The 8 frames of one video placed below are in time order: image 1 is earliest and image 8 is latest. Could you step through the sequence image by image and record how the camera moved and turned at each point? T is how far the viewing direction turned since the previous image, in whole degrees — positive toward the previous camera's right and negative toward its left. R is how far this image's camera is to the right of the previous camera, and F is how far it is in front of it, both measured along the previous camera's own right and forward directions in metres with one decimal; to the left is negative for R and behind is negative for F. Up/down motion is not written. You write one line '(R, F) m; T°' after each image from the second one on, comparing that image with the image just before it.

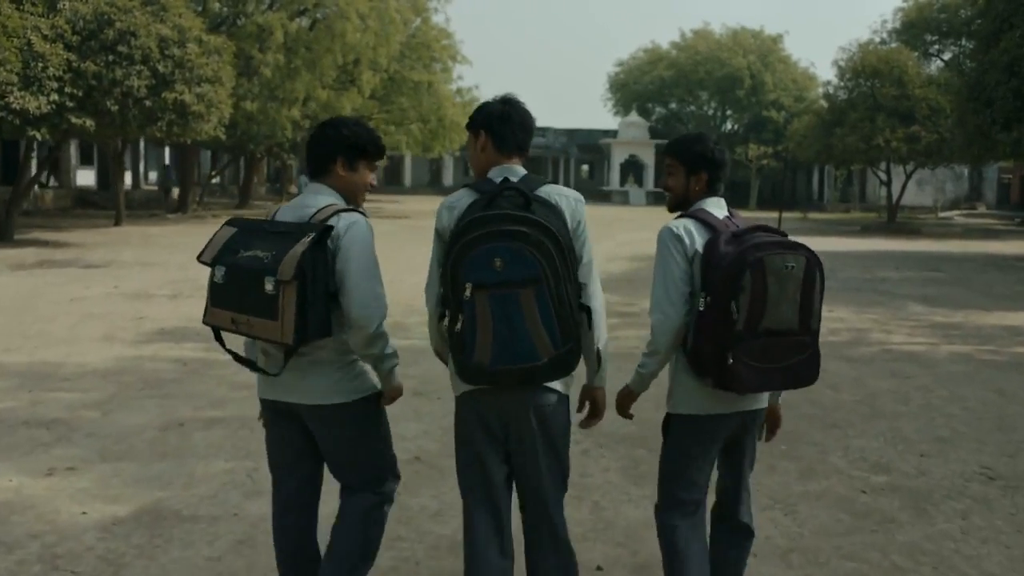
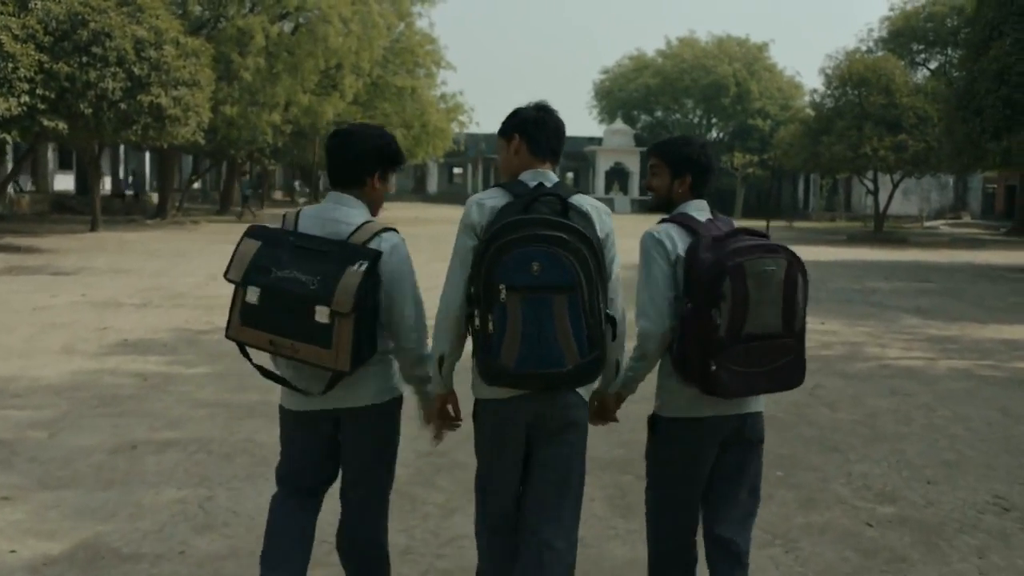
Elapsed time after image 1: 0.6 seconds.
(0.0, +0.5) m; +1°
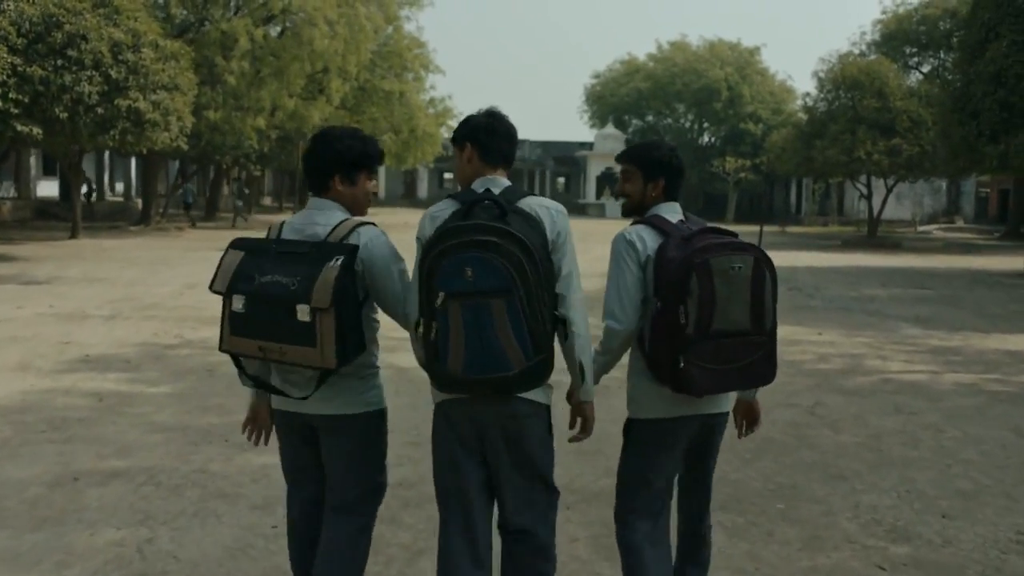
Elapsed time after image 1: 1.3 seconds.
(+0.1, +0.5) m; 0°
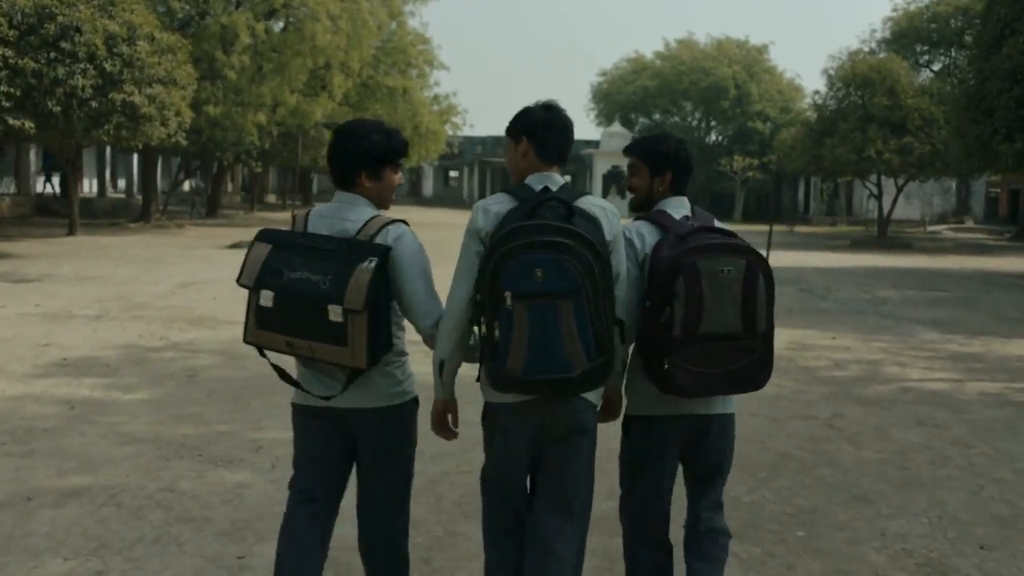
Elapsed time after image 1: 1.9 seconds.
(0.0, +0.5) m; 0°
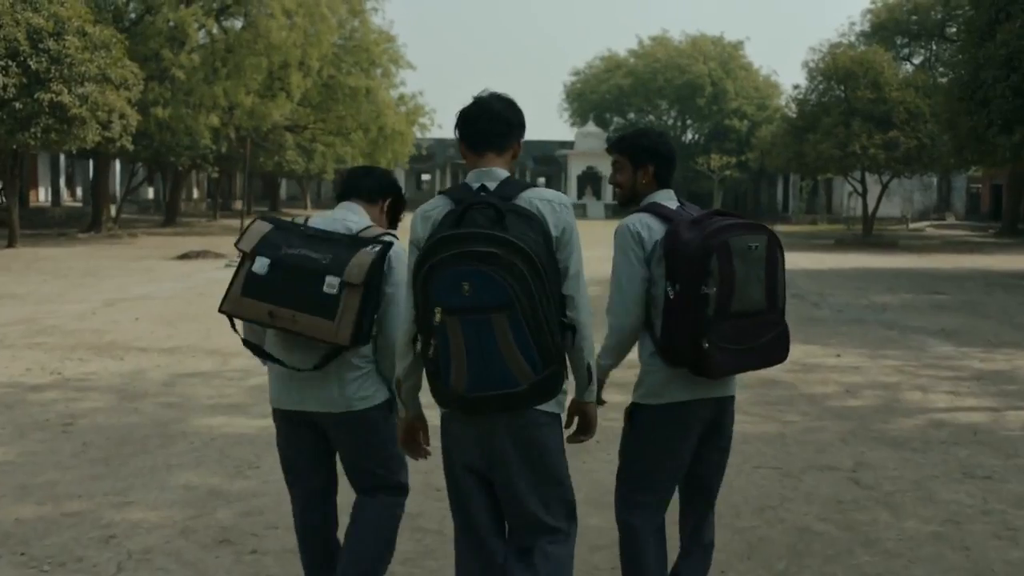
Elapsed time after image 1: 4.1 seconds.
(+0.2, +1.6) m; +1°
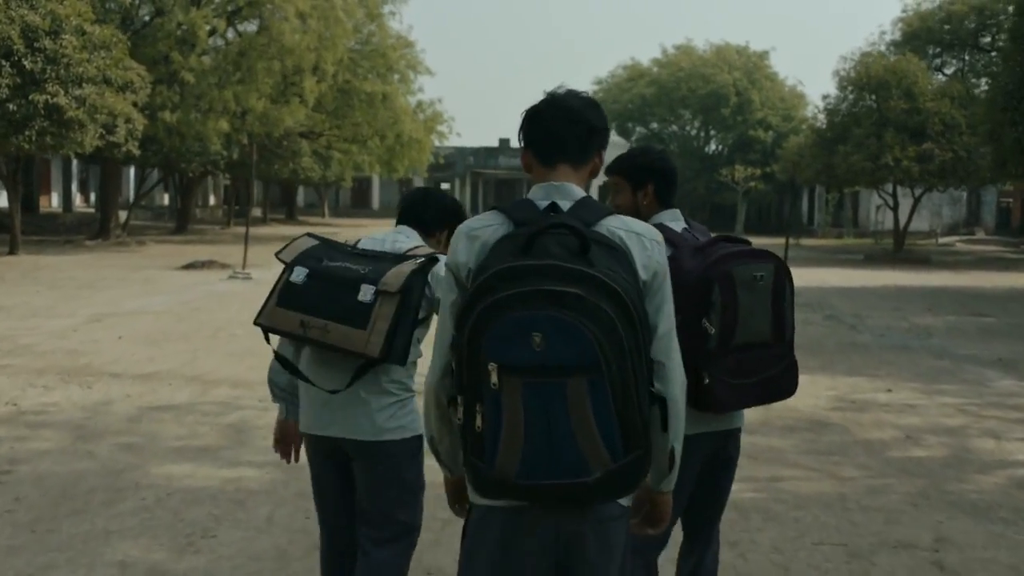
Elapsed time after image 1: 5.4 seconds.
(0.0, +1.1) m; -1°
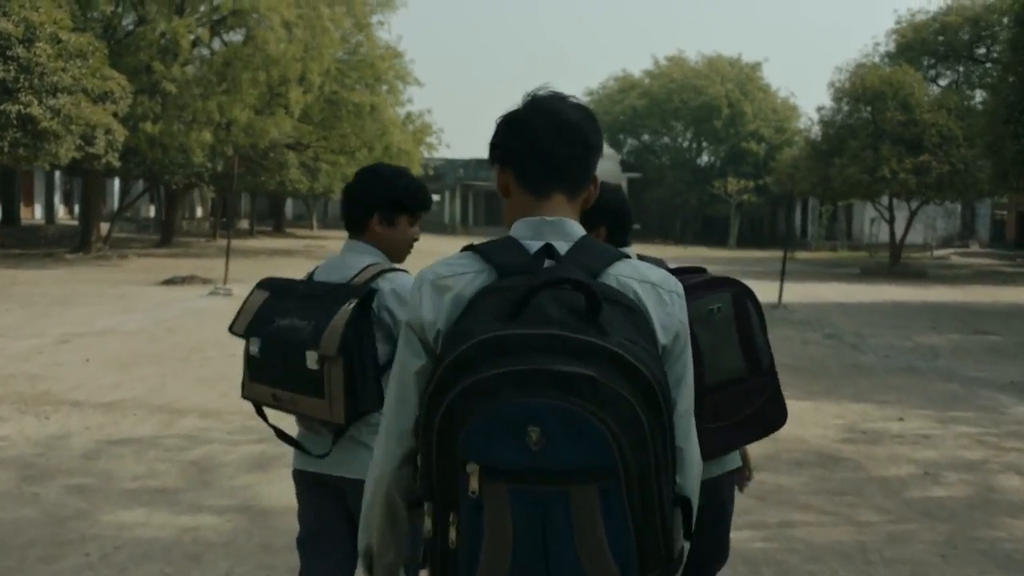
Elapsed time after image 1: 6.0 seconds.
(0.0, +0.6) m; 0°
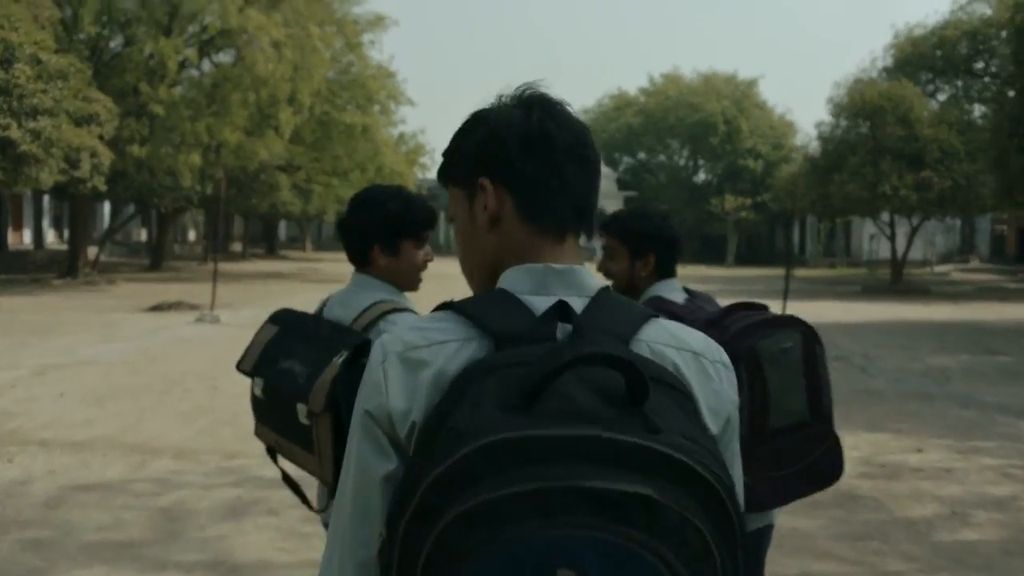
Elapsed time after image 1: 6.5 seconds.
(0.0, +0.5) m; 0°
